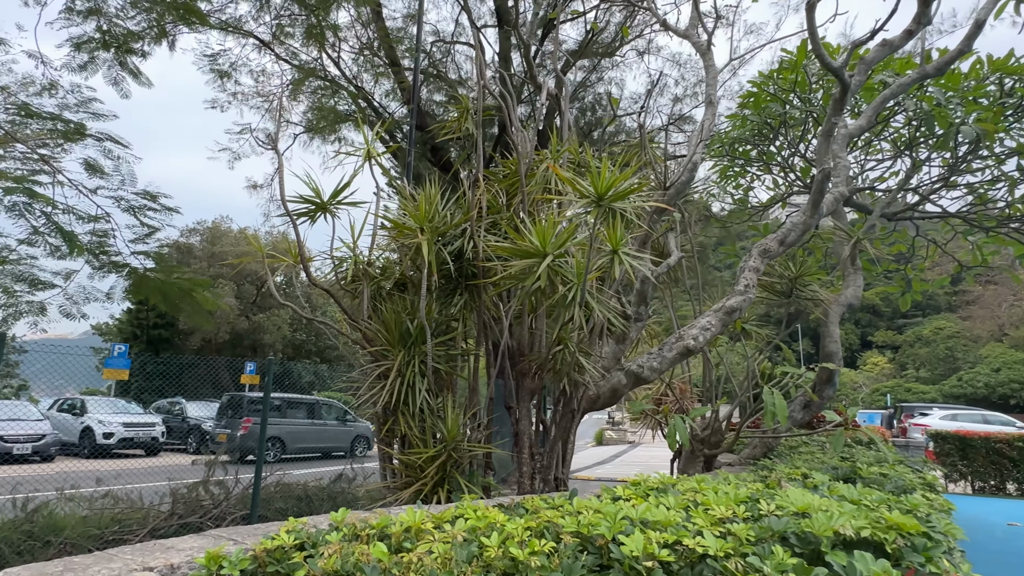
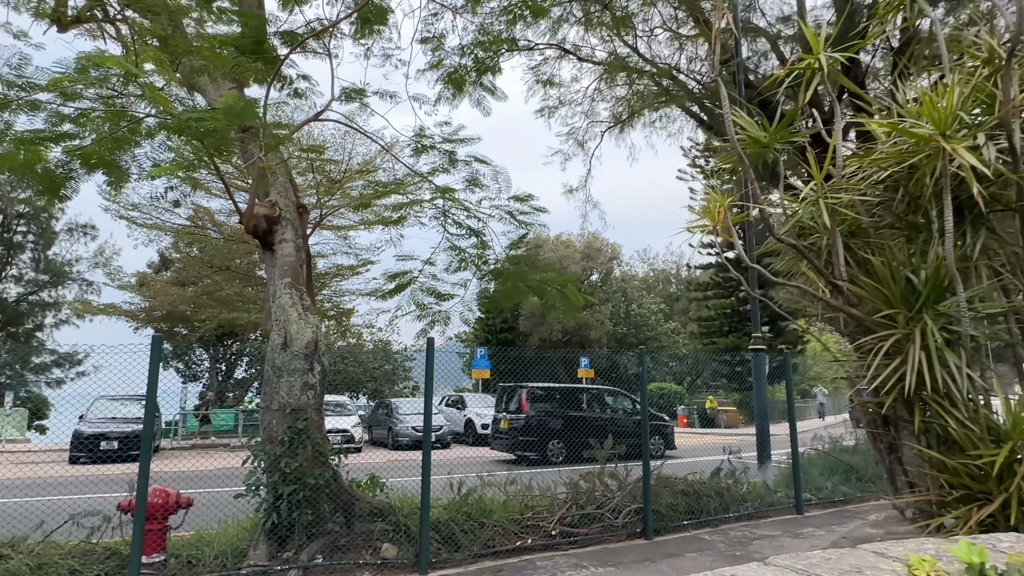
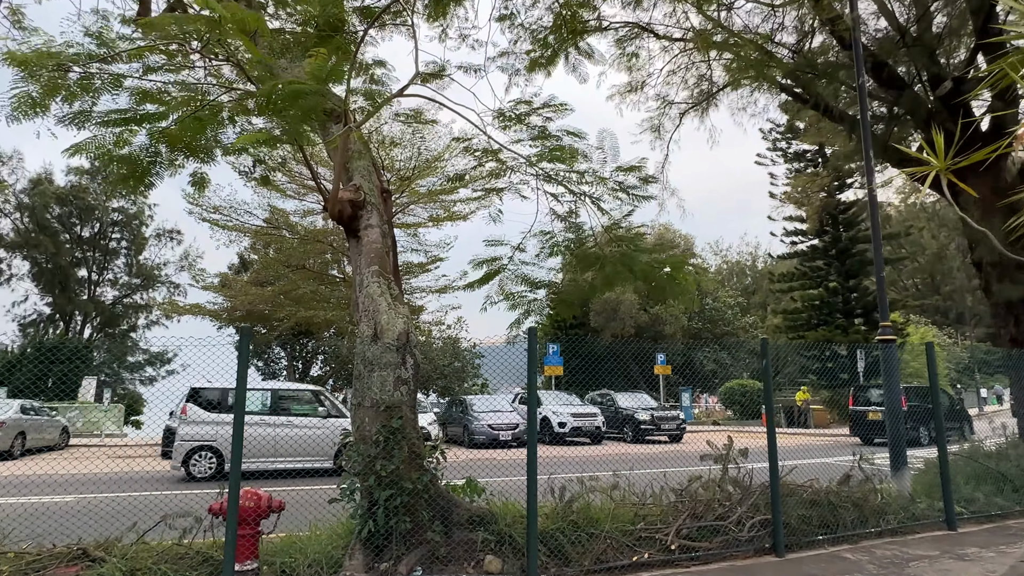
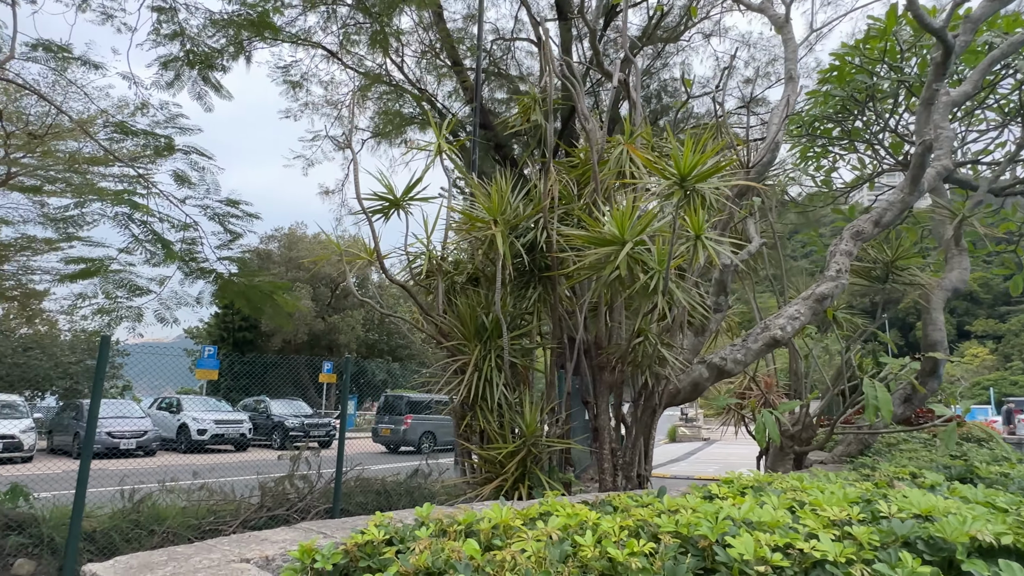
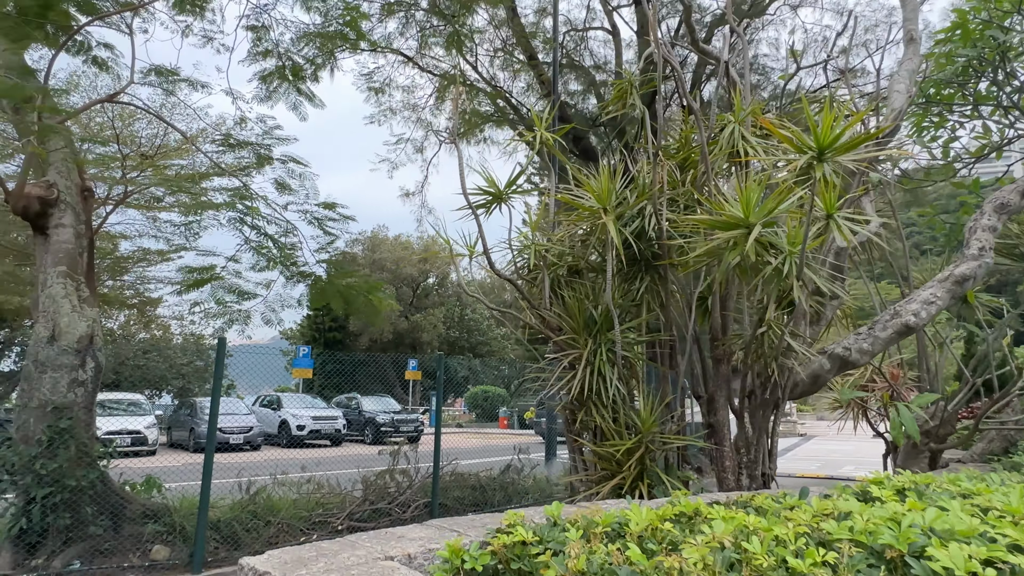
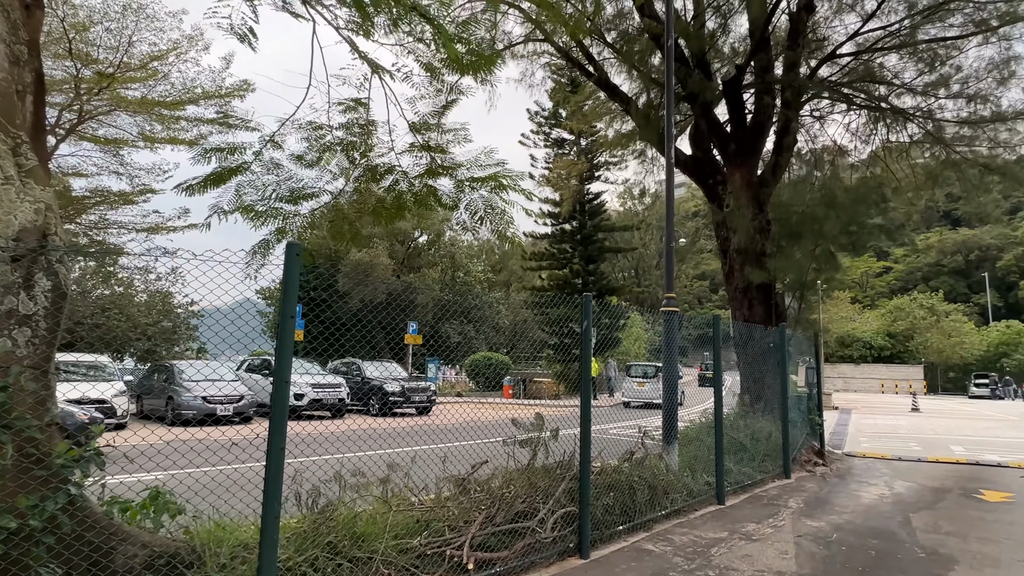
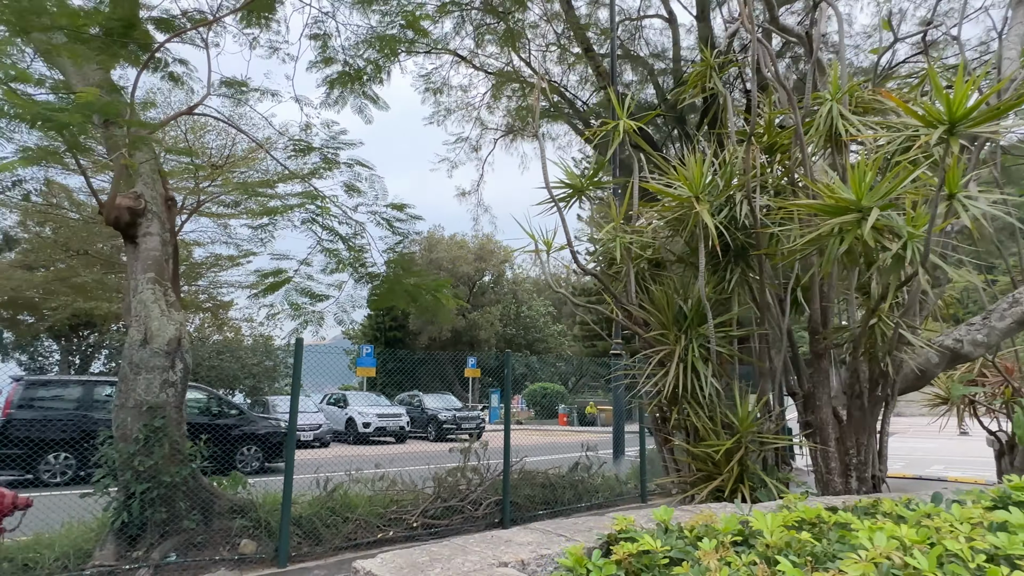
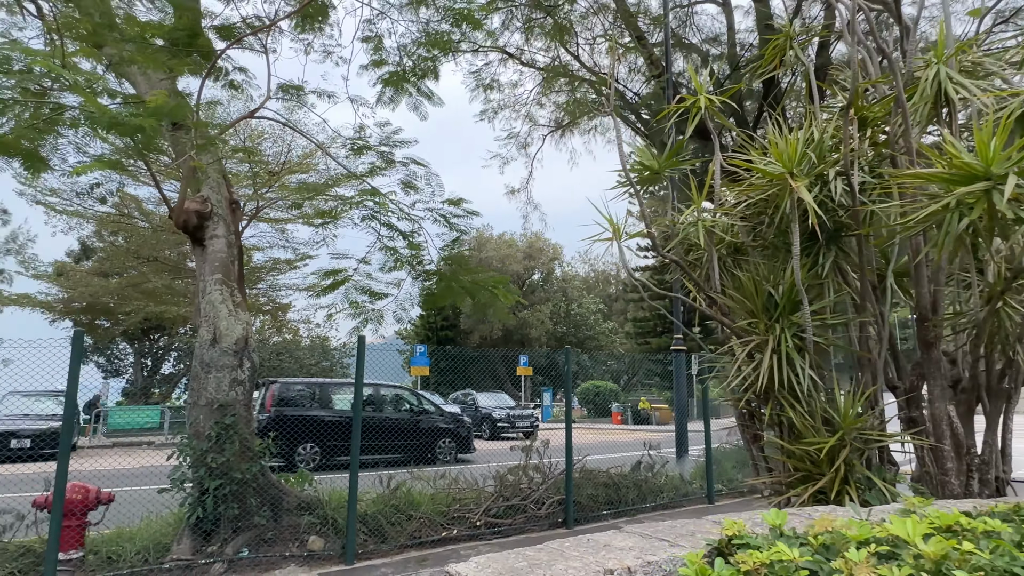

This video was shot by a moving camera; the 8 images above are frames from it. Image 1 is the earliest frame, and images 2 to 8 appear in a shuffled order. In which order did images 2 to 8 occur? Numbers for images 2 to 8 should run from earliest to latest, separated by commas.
4, 5, 7, 8, 2, 3, 6
